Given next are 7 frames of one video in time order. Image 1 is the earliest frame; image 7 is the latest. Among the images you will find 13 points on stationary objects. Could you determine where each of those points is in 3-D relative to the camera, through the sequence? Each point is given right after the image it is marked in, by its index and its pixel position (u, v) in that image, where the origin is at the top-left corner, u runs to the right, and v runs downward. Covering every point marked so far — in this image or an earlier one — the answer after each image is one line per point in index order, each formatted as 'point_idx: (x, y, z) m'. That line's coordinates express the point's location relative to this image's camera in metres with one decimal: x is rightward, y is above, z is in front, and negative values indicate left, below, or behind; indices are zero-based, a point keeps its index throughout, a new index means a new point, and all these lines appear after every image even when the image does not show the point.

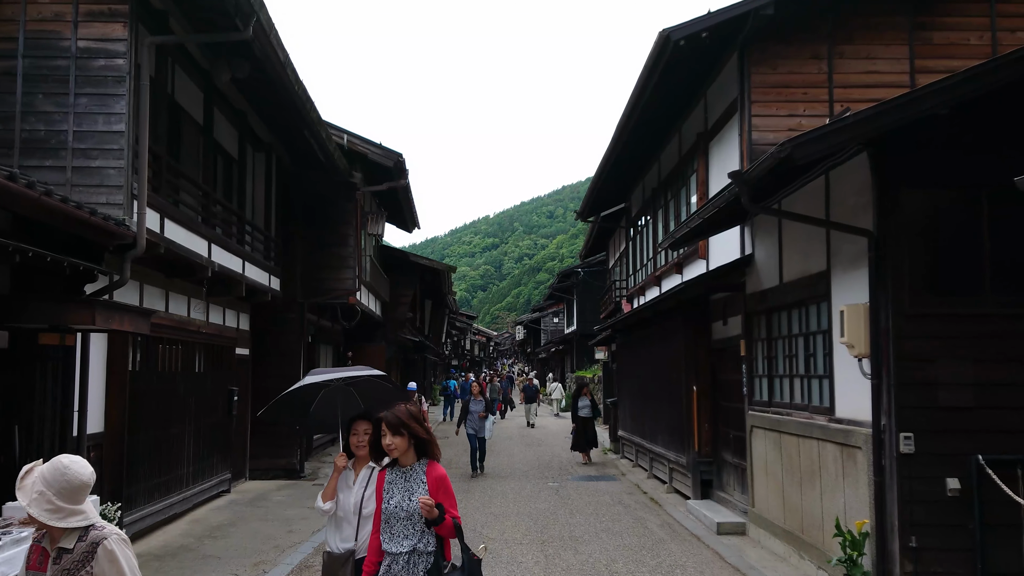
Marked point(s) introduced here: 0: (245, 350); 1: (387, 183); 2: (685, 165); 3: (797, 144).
0: (-3.4, -0.8, +12.0) m
1: (-1.7, +1.5, +13.5) m
2: (+2.0, +1.4, +11.1) m
3: (+1.5, +0.8, +5.2) m
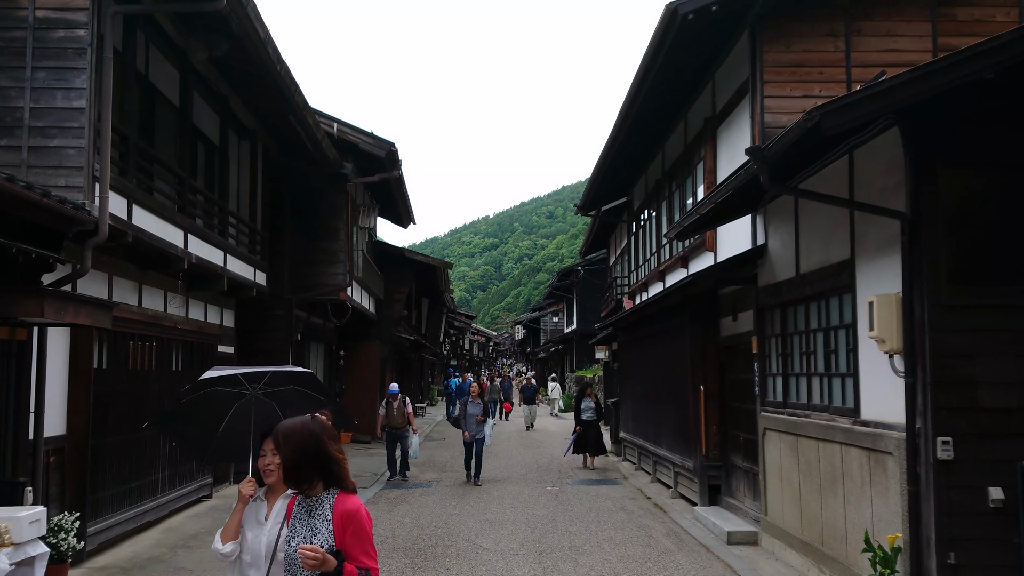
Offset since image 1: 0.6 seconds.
0: (-3.4, -0.7, +11.5) m
1: (-1.8, +1.5, +13.0) m
2: (+2.0, +1.5, +10.6) m
3: (+1.5, +0.8, +4.6) m
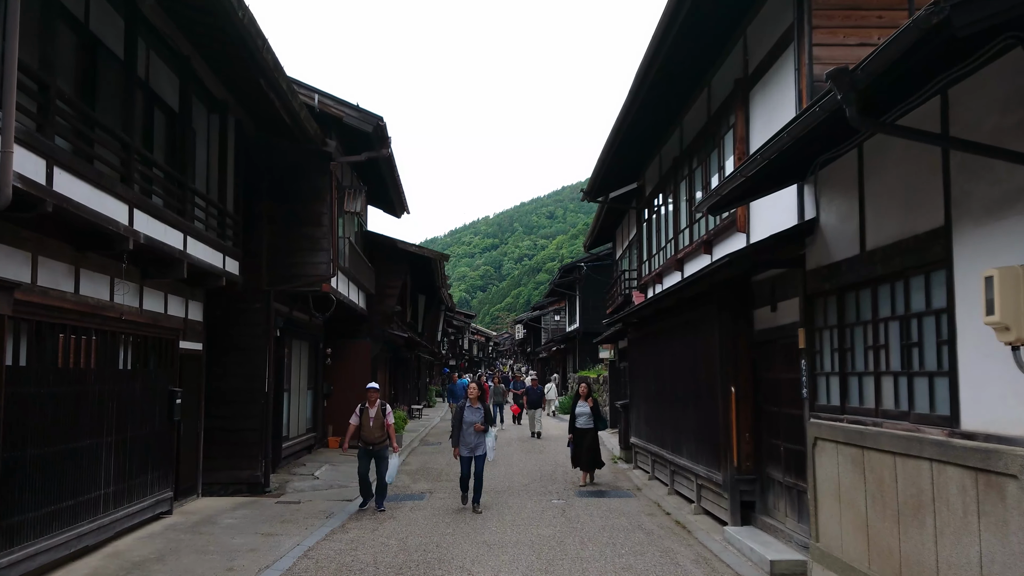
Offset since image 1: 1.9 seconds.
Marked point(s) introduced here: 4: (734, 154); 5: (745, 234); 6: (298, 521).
0: (-3.4, -0.6, +10.2) m
1: (-1.8, +1.6, +11.7) m
2: (+2.0, +1.6, +9.3) m
3: (+1.5, +1.0, +3.3) m
4: (+2.0, +1.2, +8.7) m
5: (+2.0, +0.5, +8.4) m
6: (-2.1, -2.2, +9.2) m
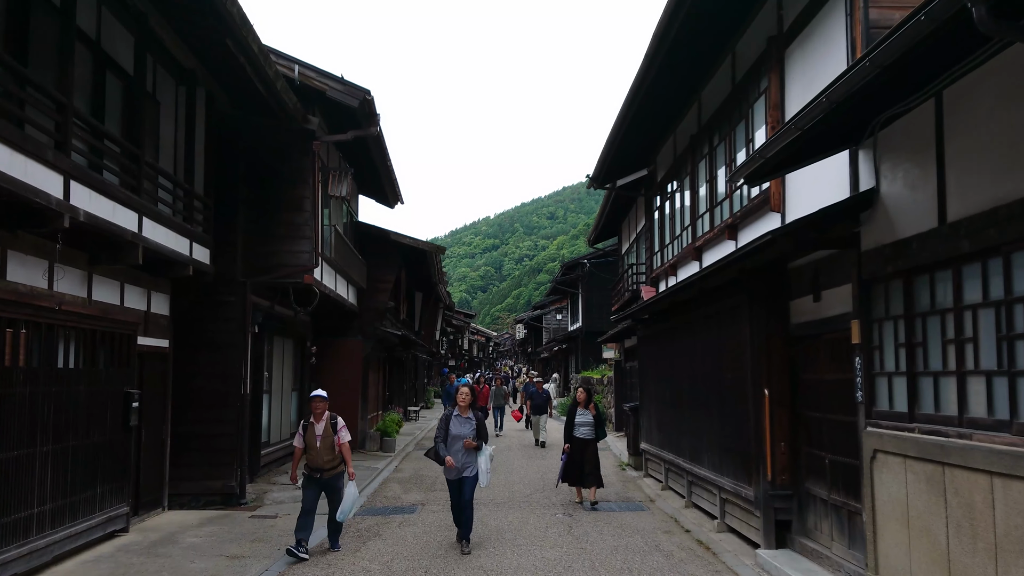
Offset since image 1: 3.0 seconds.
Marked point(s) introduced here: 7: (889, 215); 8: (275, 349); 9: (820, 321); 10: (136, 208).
0: (-3.4, -0.5, +9.2) m
1: (-1.8, +1.7, +10.7) m
2: (+2.0, +1.7, +8.2) m
3: (+1.5, +1.1, +2.3) m
4: (+2.0, +1.3, +7.6) m
5: (+2.0, +0.6, +7.3) m
6: (-2.1, -2.1, +8.2) m
7: (+2.1, +0.4, +5.3) m
8: (-3.0, -0.8, +12.3) m
9: (+2.1, -0.2, +6.5) m
10: (-3.0, +0.6, +7.7) m
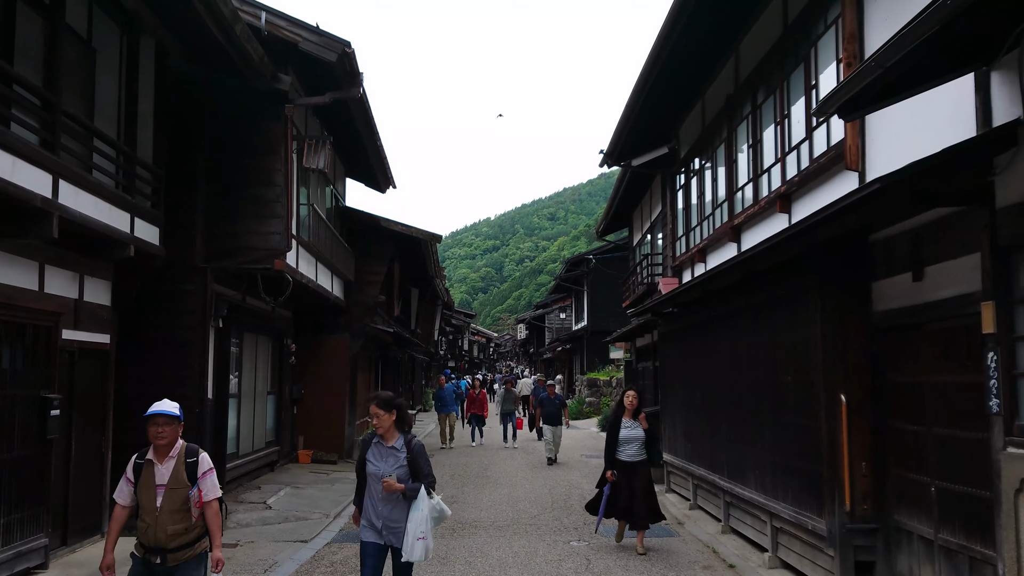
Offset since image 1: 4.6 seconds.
0: (-3.3, -0.4, +7.7) m
1: (-1.7, +1.9, +9.2) m
2: (+2.1, +1.8, +6.7) m
3: (+1.6, +1.2, +0.8) m
4: (+2.0, +1.4, +6.1) m
5: (+2.1, +0.7, +5.8) m
6: (-2.0, -2.0, +6.7) m
7: (+2.1, +0.5, +3.8) m
8: (-3.0, -0.7, +10.7) m
9: (+2.1, -0.1, +5.0) m
10: (-3.0, +0.8, +6.2) m
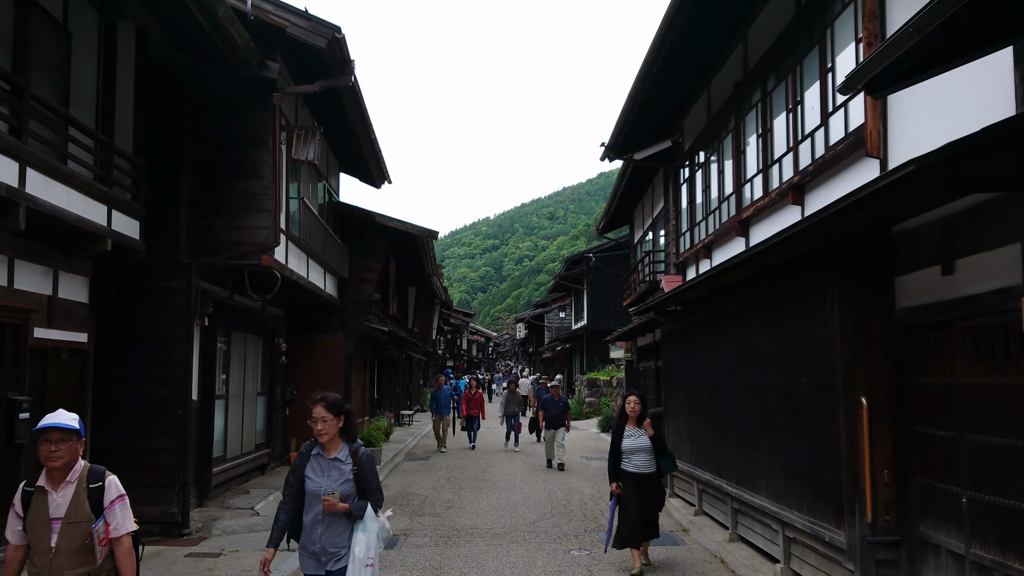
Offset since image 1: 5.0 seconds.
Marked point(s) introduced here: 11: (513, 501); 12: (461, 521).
0: (-3.4, -0.3, +7.3) m
1: (-1.7, +1.9, +8.8) m
2: (+2.0, +1.9, +6.4) m
3: (+1.6, +1.2, +0.4) m
4: (+2.0, +1.5, +5.7) m
5: (+2.1, +0.7, +5.4) m
6: (-2.0, -2.0, +6.3) m
7: (+2.1, +0.6, +3.5) m
8: (-3.0, -0.6, +10.4) m
9: (+2.1, -0.1, +4.6) m
10: (-3.0, +0.8, +5.8) m
11: (0.0, -2.2, +10.0) m
12: (-0.5, -2.2, +9.0) m
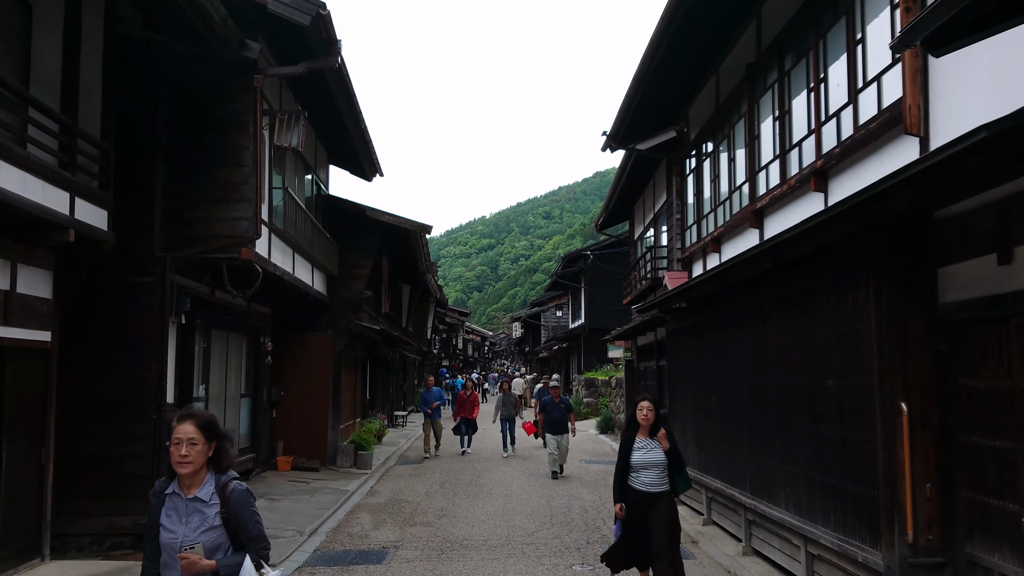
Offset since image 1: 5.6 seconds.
0: (-3.4, -0.3, +6.7) m
1: (-1.7, +1.9, +8.2) m
2: (+2.0, +1.9, +5.8) m
3: (+1.6, +1.3, -0.1) m
4: (+2.0, +1.5, +5.2) m
5: (+2.1, +0.8, +4.9) m
6: (-2.0, -2.0, +5.7) m
7: (+2.1, +0.6, +2.9) m
8: (-3.0, -0.6, +9.8) m
9: (+2.1, 0.0, +4.1) m
10: (-3.0, +0.8, +5.3) m
11: (0.0, -2.2, +9.5) m
12: (-0.5, -2.1, +8.4) m
